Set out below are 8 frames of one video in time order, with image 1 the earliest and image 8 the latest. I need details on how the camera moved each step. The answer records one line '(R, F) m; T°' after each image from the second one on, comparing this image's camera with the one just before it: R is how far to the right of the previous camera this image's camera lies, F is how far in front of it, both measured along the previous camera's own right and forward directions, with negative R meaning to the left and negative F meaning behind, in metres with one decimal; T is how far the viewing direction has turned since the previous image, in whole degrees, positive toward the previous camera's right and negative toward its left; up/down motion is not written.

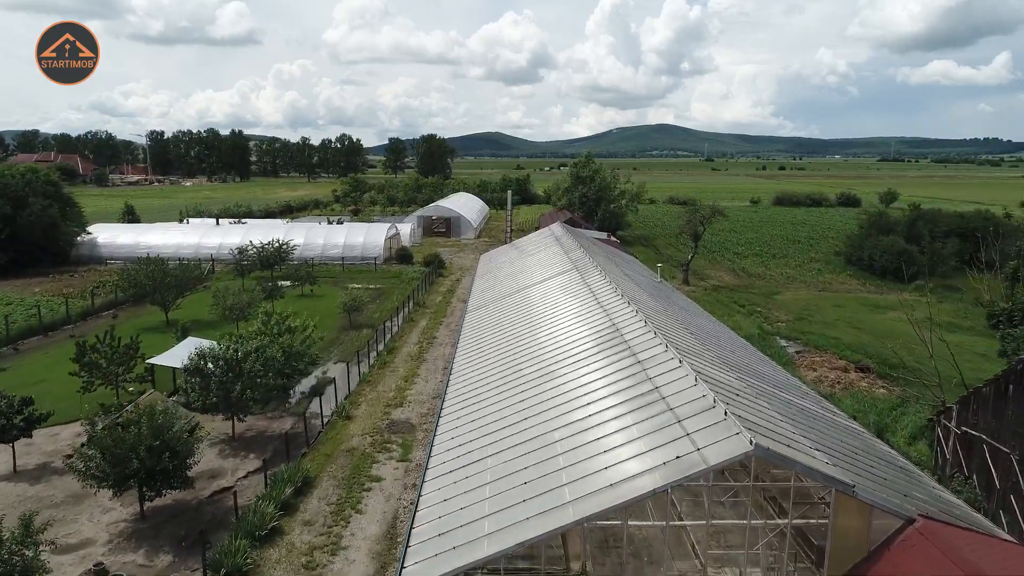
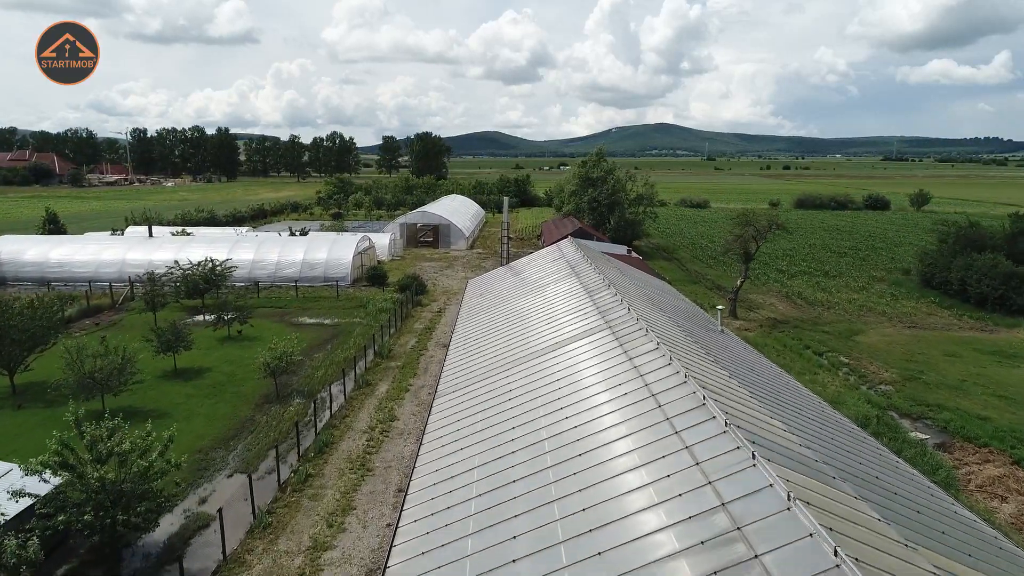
(+0.1, +7.4) m; 0°
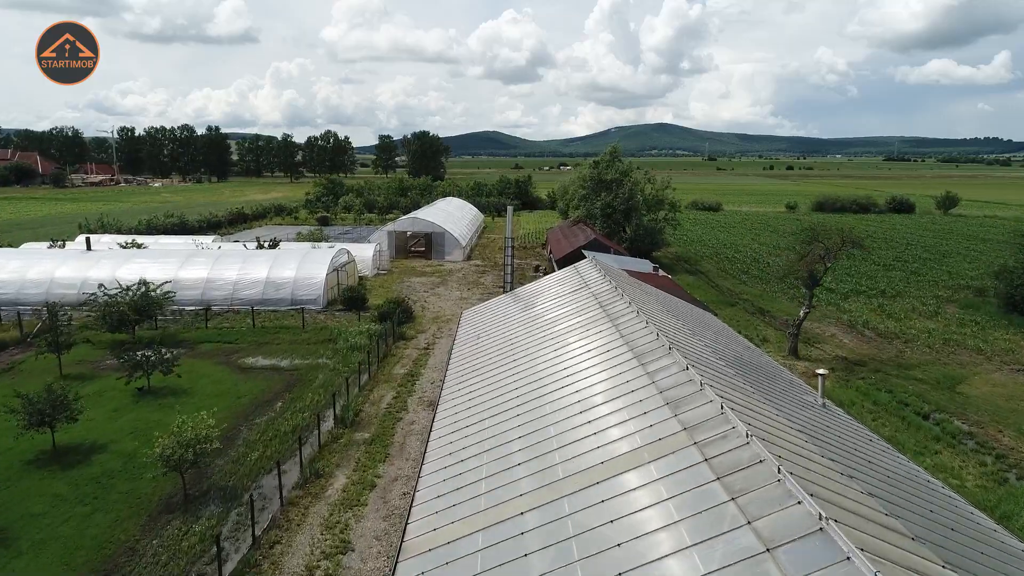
(-0.2, +5.2) m; 0°
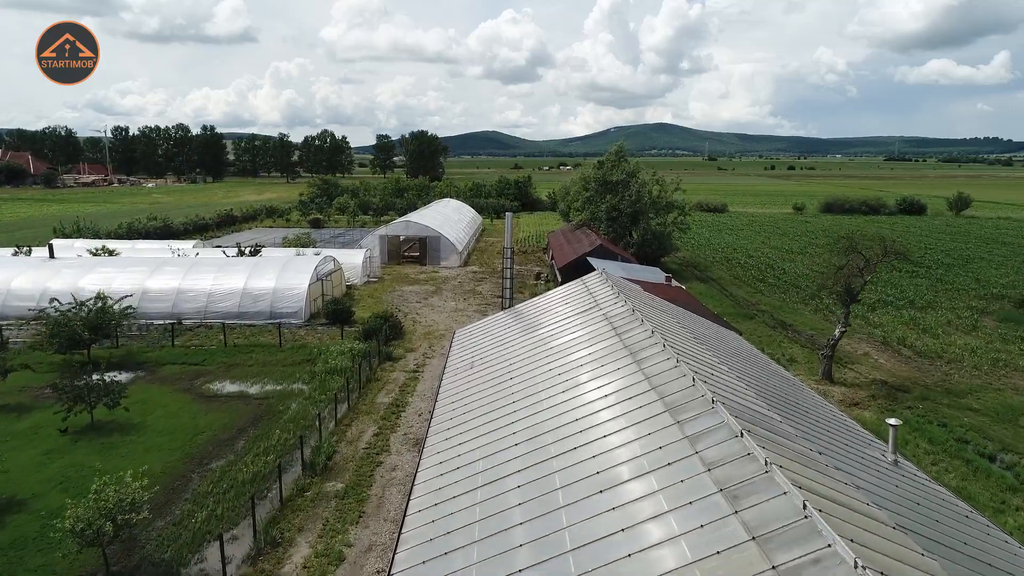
(0.0, +2.2) m; 0°
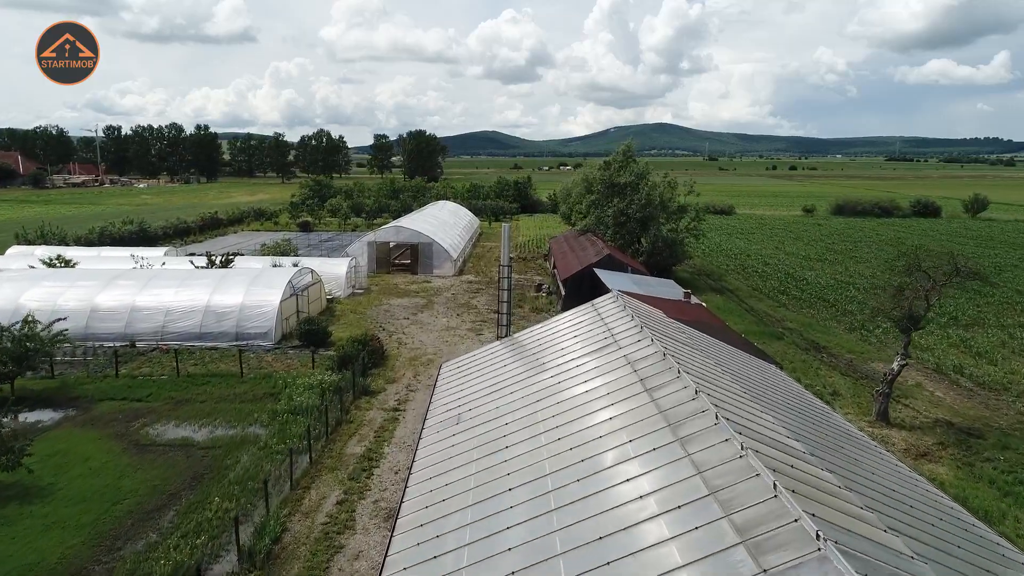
(0.0, +2.9) m; 0°
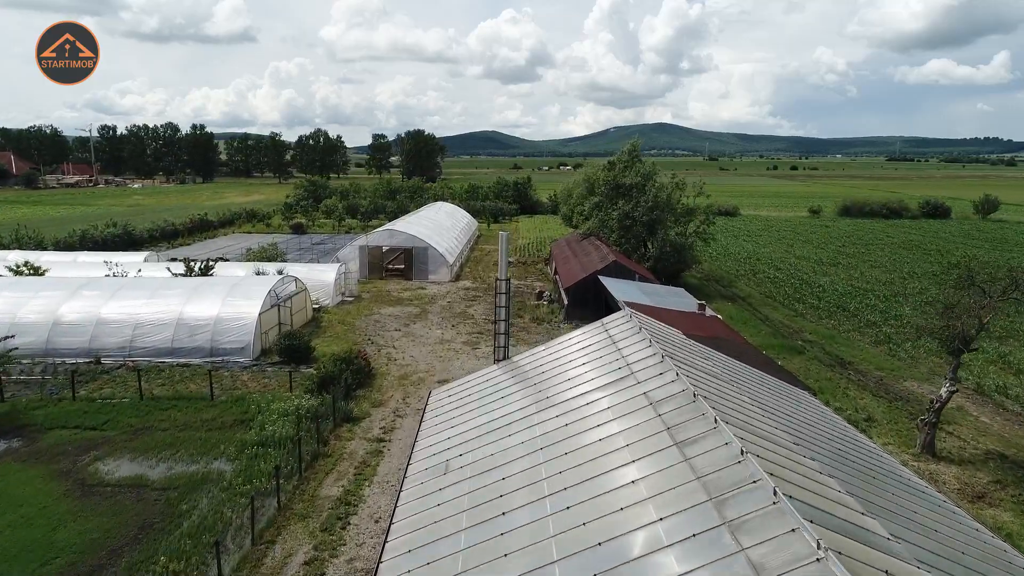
(0.0, +1.7) m; 0°
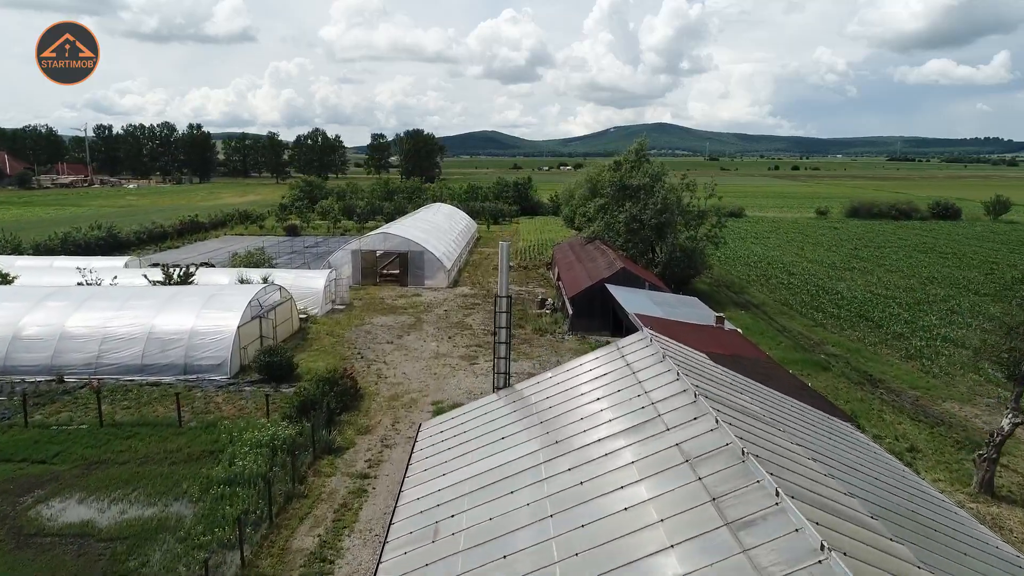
(0.0, +1.6) m; 0°
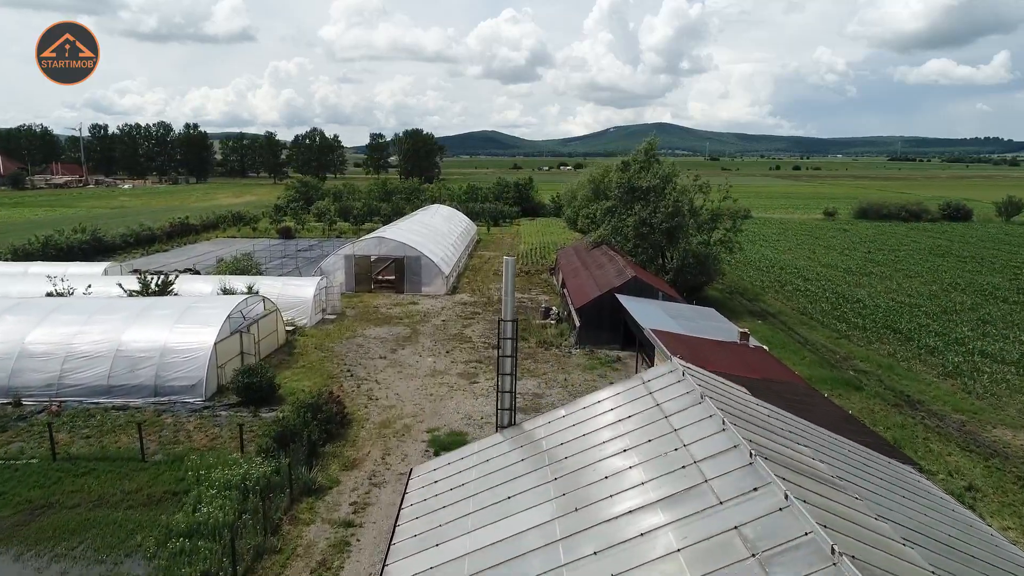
(-0.1, +1.6) m; 0°
